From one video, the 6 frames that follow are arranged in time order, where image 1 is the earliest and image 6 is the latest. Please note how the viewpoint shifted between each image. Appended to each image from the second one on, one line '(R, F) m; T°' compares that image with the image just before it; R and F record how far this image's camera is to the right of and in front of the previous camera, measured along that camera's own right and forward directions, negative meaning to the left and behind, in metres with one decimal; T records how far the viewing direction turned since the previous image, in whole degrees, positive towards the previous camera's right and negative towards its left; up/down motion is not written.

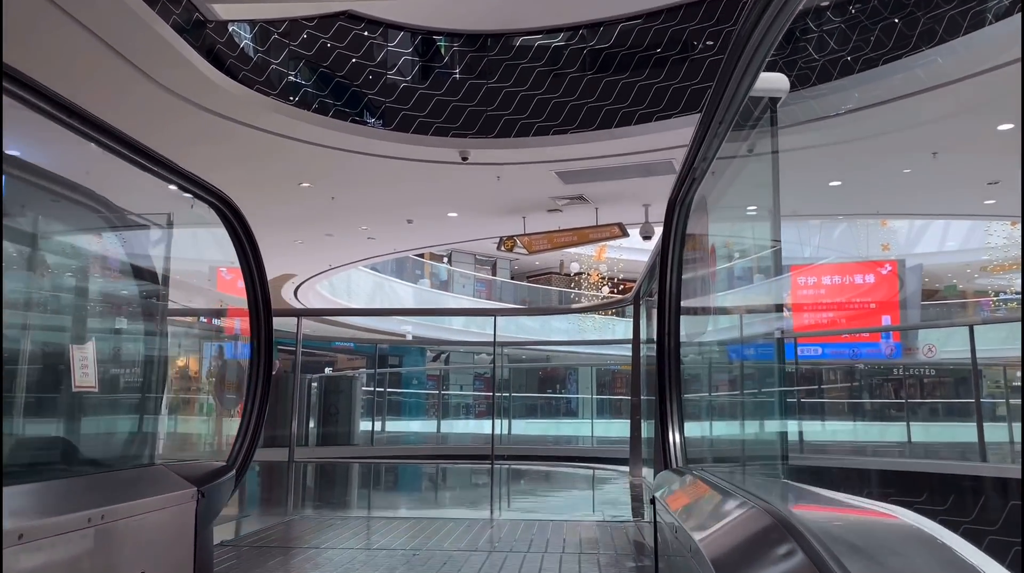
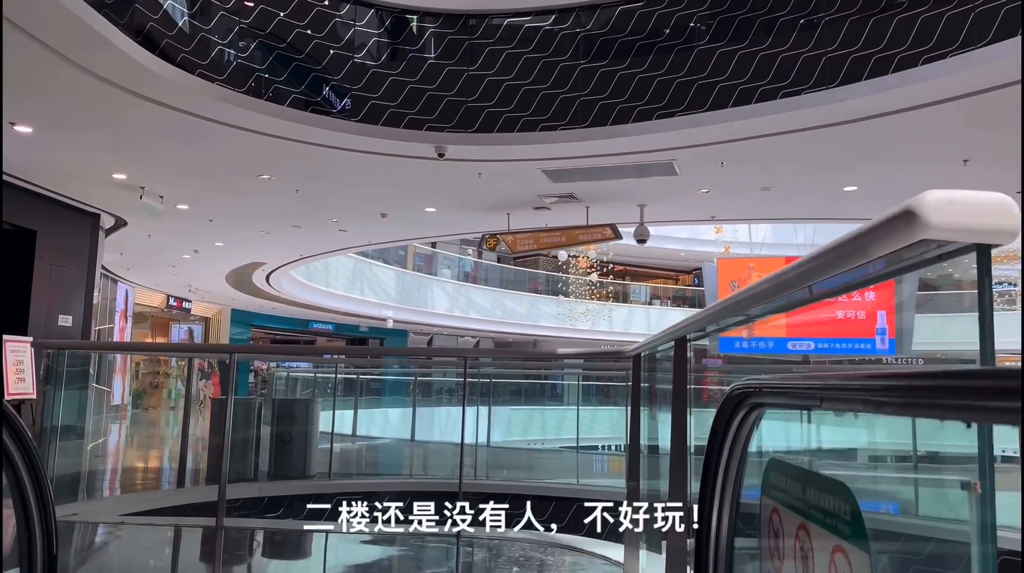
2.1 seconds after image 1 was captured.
(+0.1, +0.7) m; +1°
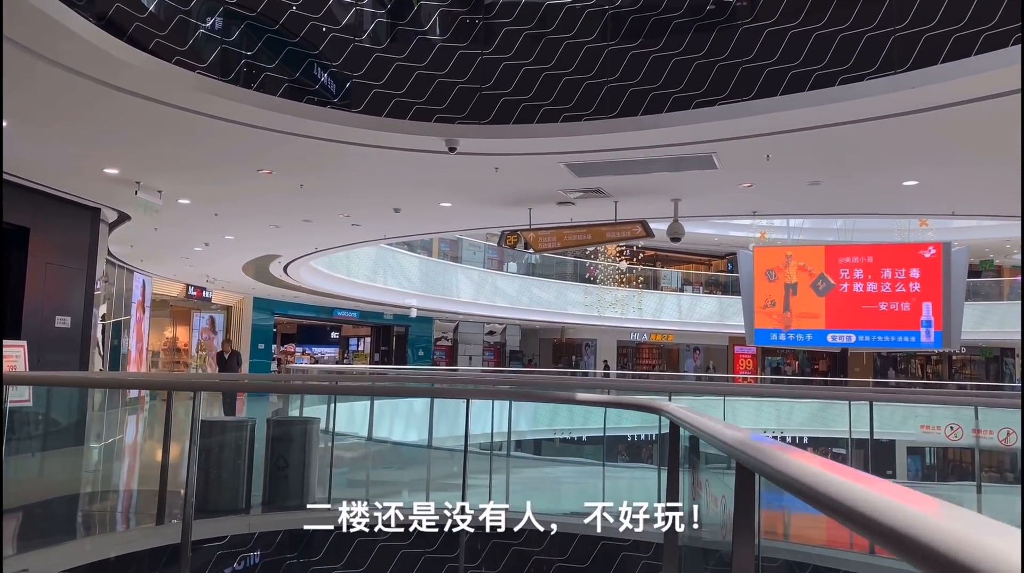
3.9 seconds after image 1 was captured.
(+0.1, +0.6) m; -2°
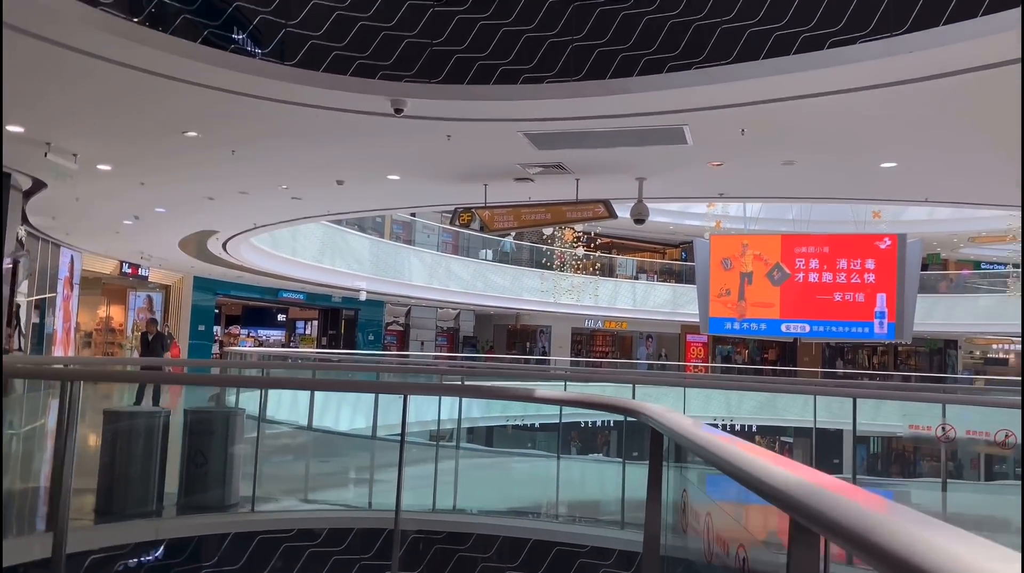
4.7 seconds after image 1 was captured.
(0.0, +0.5) m; +3°
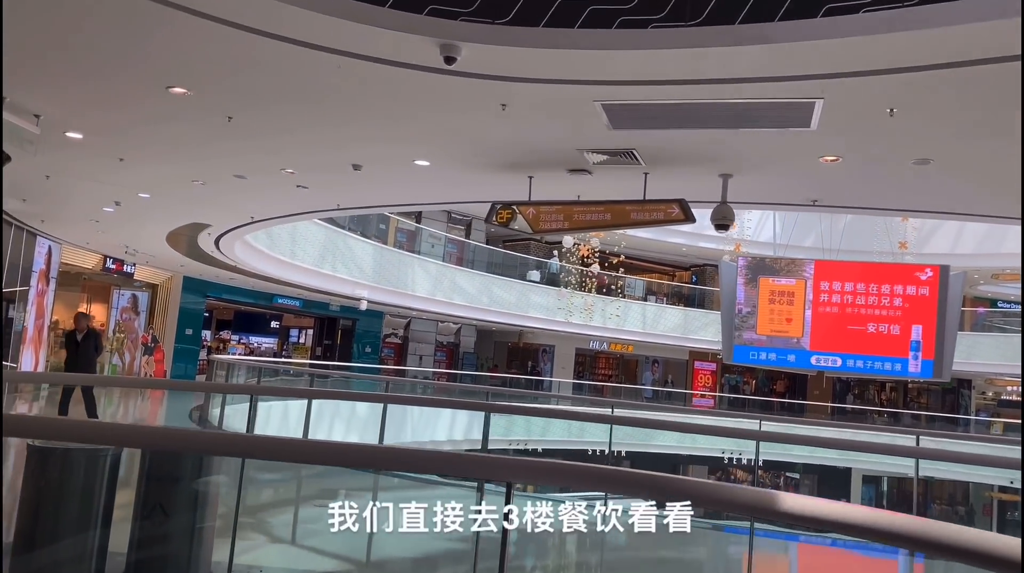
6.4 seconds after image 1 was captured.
(-0.4, +1.2) m; 0°
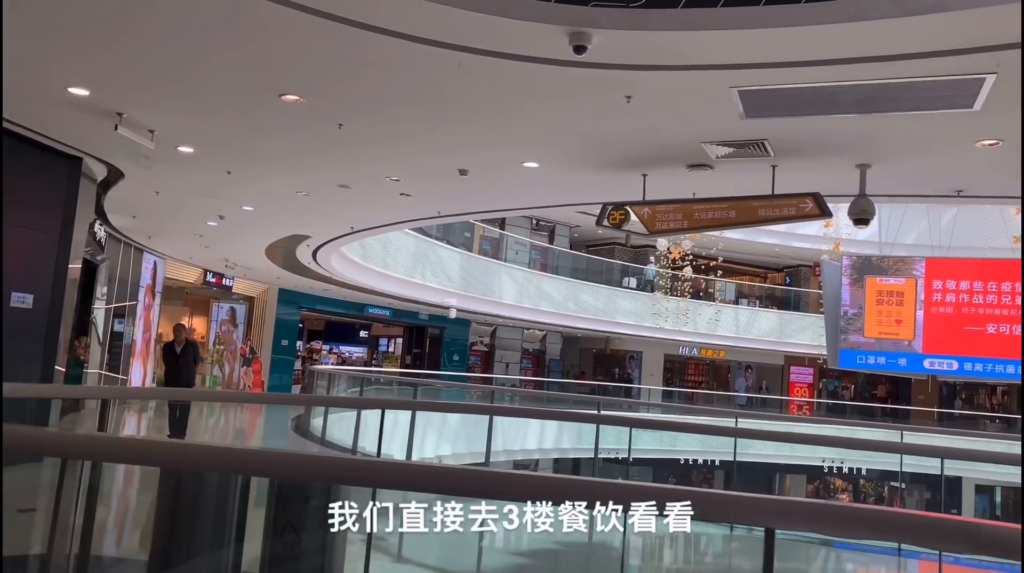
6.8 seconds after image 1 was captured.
(-0.3, +0.2) m; -6°
